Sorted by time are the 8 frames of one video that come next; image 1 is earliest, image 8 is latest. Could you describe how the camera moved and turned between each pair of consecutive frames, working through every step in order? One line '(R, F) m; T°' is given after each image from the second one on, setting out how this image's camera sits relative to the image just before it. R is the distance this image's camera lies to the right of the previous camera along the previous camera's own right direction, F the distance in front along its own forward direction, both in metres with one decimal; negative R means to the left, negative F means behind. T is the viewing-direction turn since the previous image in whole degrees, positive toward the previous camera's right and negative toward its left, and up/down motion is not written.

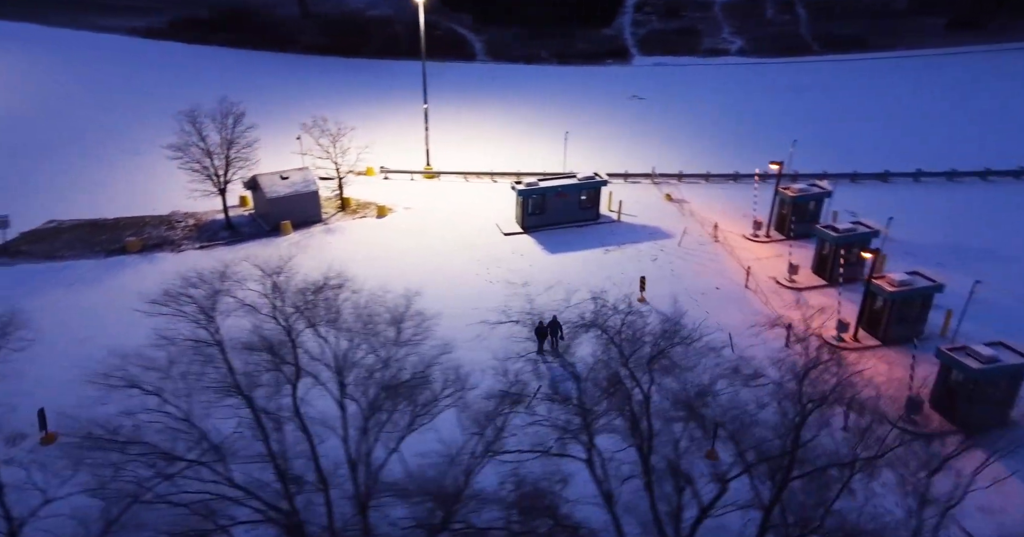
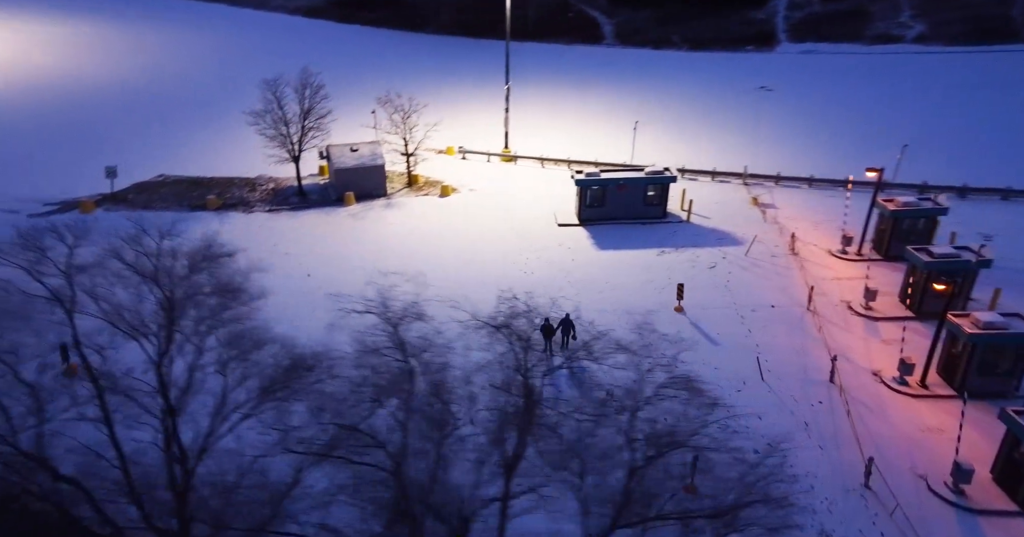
(+2.1, +0.8) m; -10°
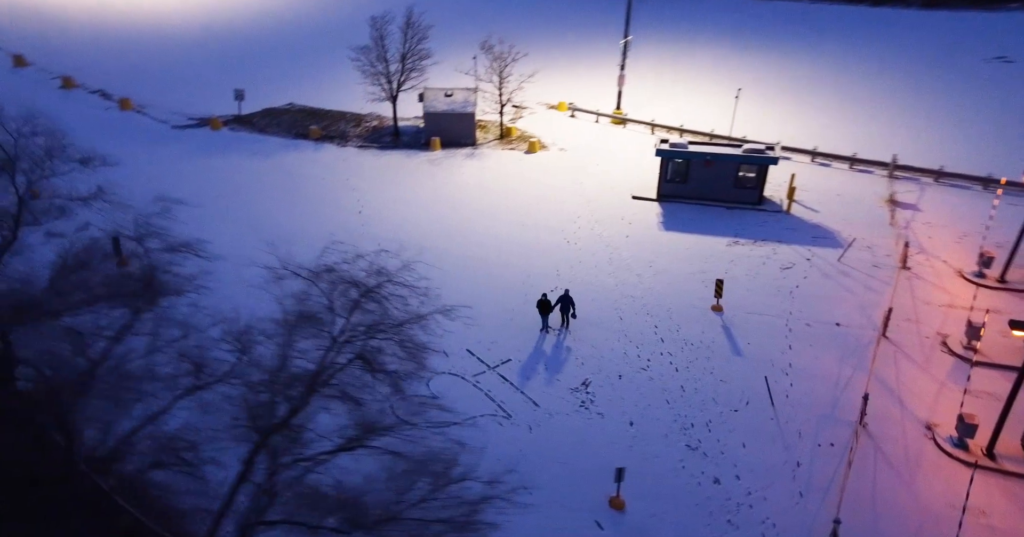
(+3.0, +1.1) m; -14°
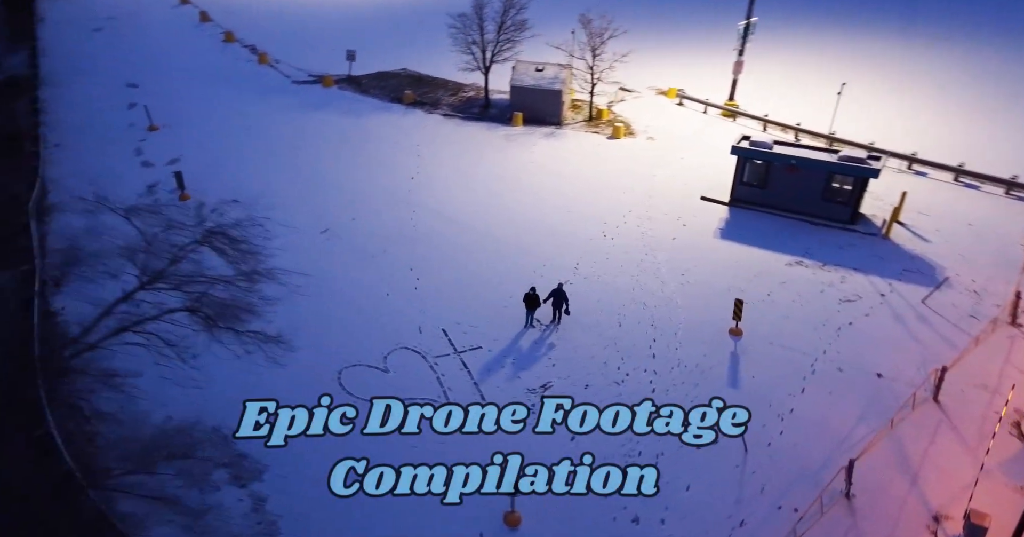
(+2.9, +0.8) m; -13°
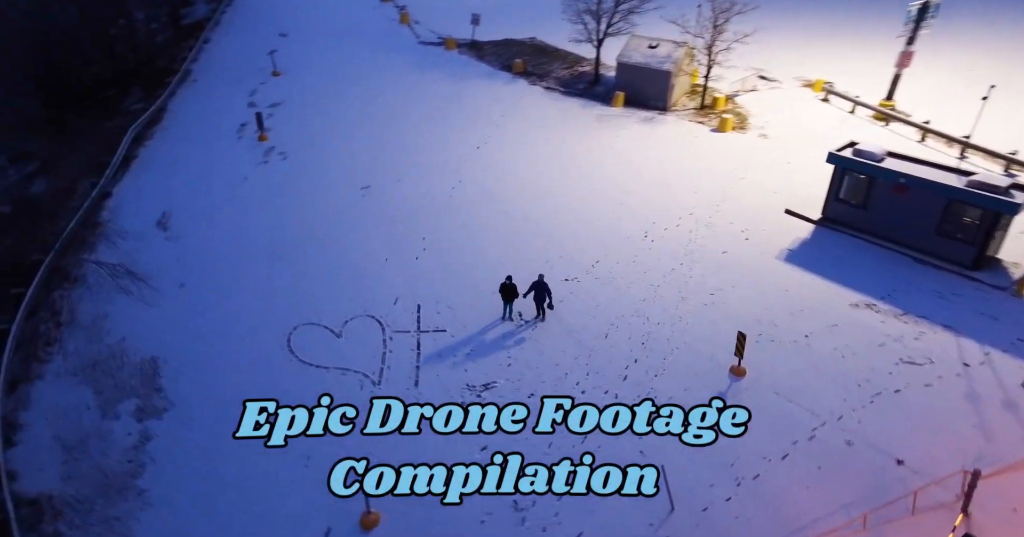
(+3.3, +1.1) m; -15°
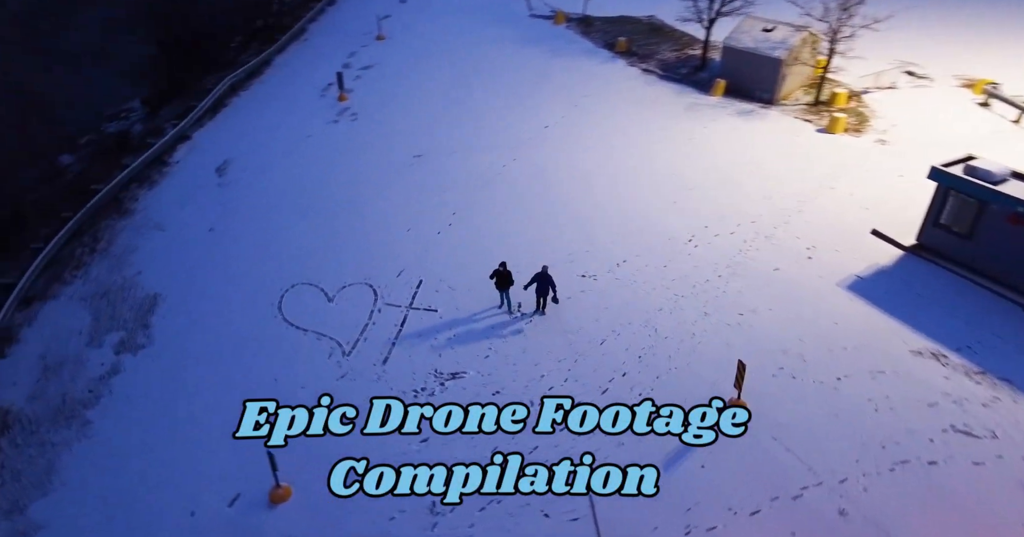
(+2.3, +0.8) m; -12°
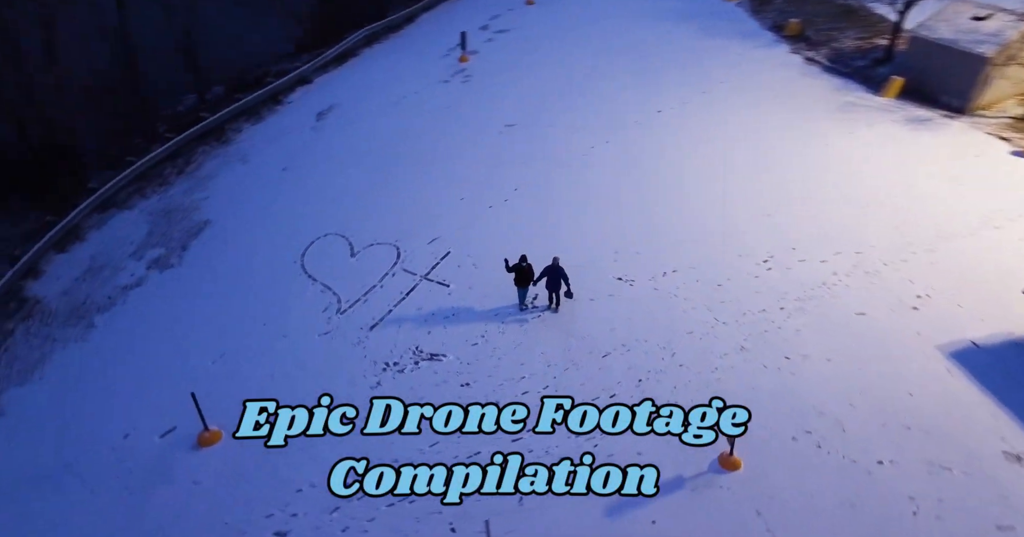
(+2.6, +1.0) m; -16°
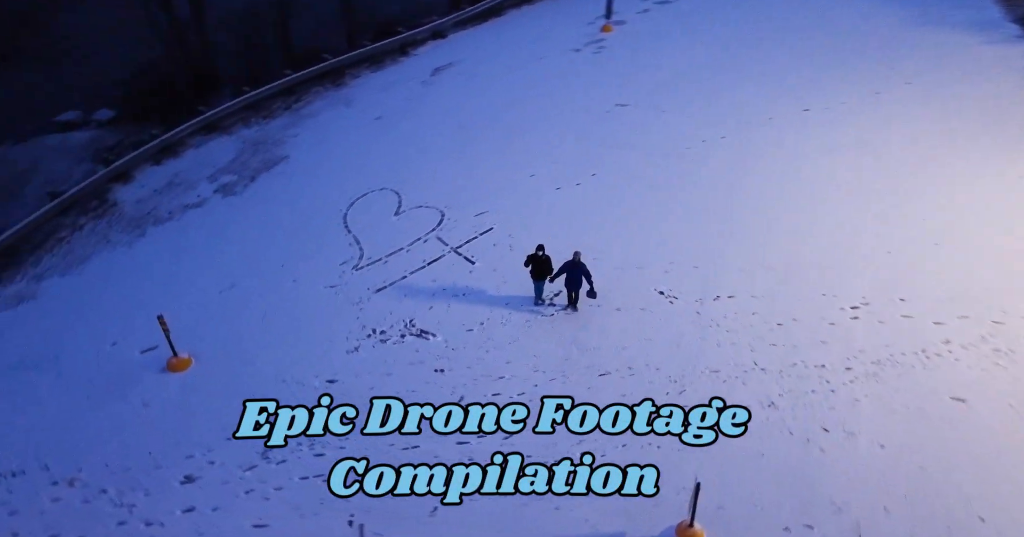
(+2.4, +1.1) m; -17°
